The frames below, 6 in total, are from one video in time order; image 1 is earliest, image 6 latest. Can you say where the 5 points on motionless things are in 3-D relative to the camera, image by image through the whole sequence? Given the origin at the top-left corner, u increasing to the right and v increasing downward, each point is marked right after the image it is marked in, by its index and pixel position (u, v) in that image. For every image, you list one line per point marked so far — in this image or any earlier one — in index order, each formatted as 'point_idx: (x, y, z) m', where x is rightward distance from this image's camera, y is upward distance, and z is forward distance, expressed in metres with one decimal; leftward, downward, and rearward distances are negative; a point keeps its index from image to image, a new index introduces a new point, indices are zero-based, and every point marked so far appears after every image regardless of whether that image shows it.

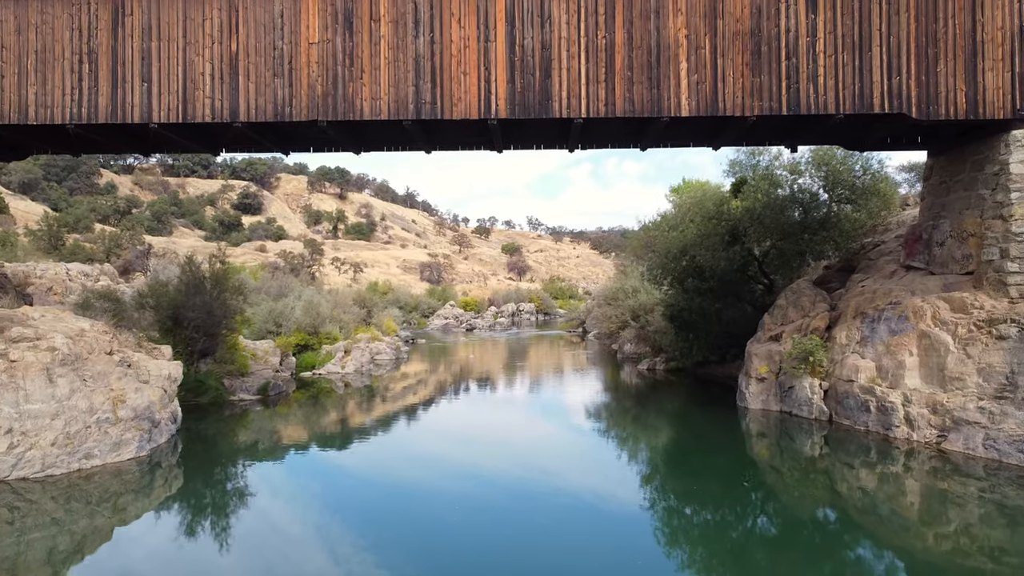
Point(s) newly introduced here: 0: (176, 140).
0: (-5.8, +2.6, +10.4) m
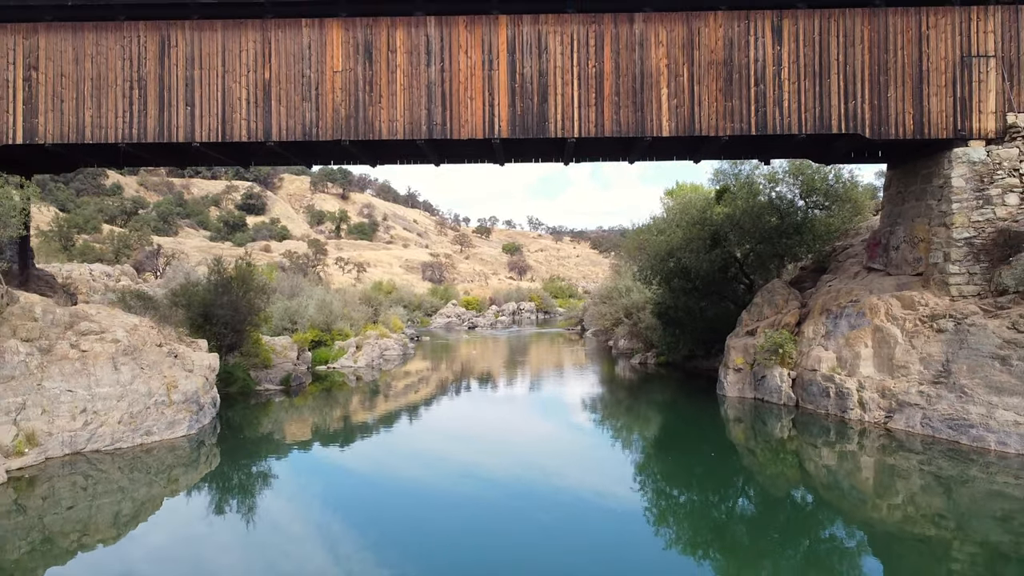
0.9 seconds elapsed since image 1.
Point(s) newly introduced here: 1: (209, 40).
0: (-5.8, +2.6, +11.7) m
1: (-5.4, +4.4, +10.8) m
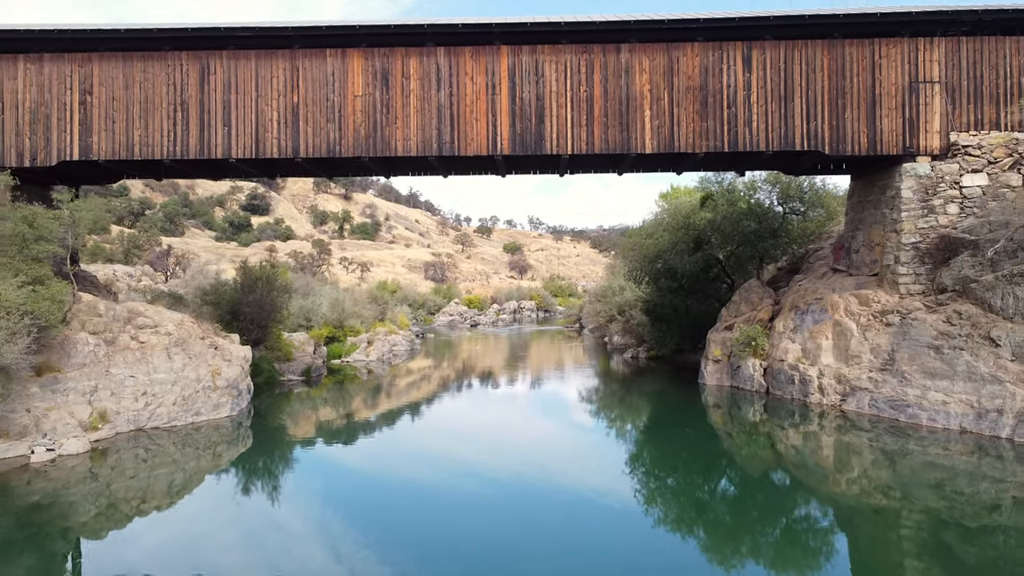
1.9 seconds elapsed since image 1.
0: (-5.8, +2.6, +13.0) m
1: (-5.4, +4.4, +12.2) m
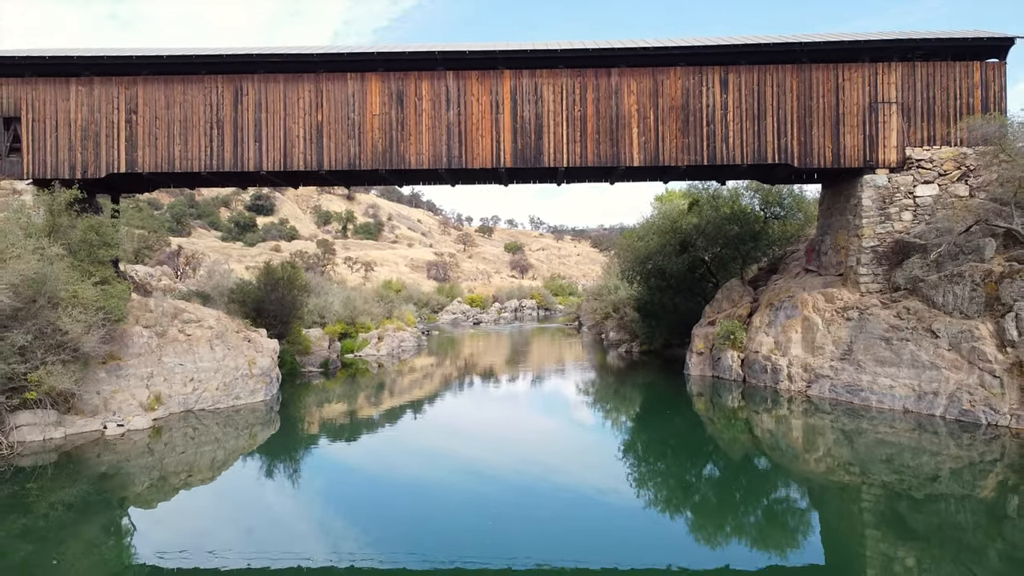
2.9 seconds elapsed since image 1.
0: (-5.7, +2.6, +14.4) m
1: (-5.4, +4.5, +13.6) m
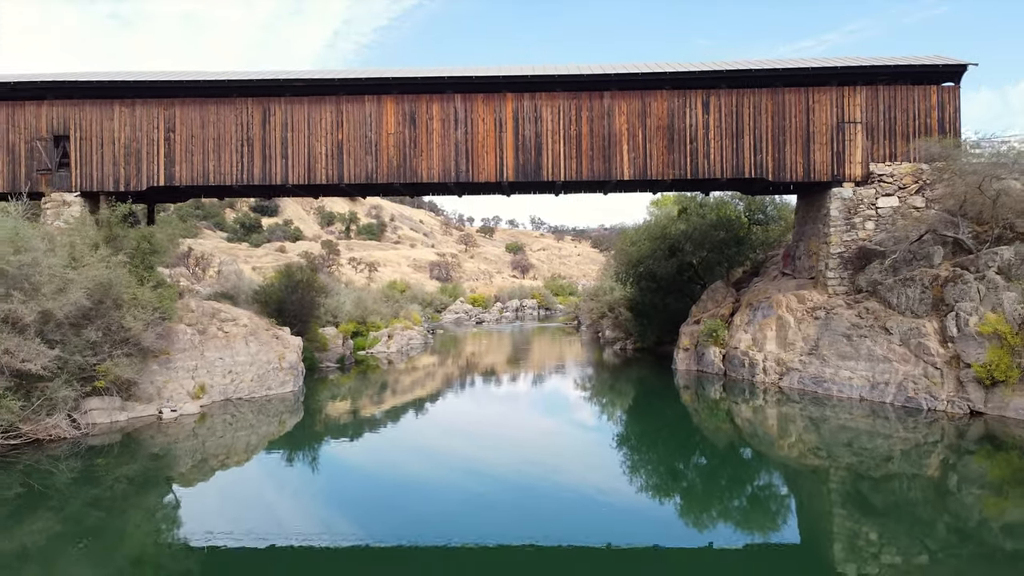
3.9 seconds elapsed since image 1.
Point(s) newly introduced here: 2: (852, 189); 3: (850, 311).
0: (-5.7, +2.5, +15.9) m
1: (-5.3, +4.4, +15.1) m
2: (+8.1, +2.3, +14.4) m
3: (+7.5, -0.5, +13.4) m
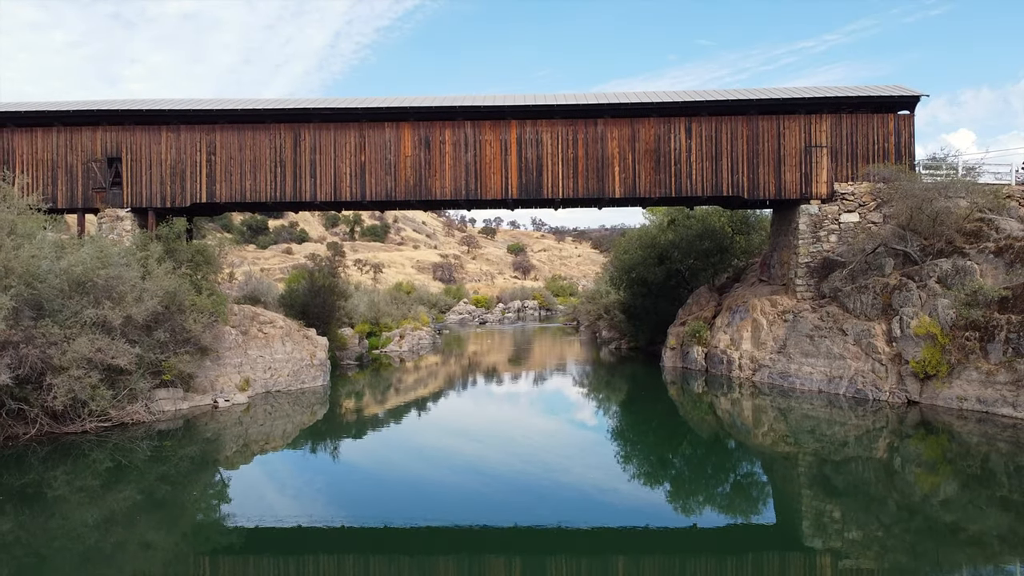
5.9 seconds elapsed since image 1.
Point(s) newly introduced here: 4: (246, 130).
0: (-5.6, +2.4, +17.7) m
1: (-5.2, +4.3, +16.9) m
2: (+8.2, +2.2, +16.2) m
3: (+7.6, -0.7, +15.2) m
4: (-7.5, +4.4, +16.9) m
